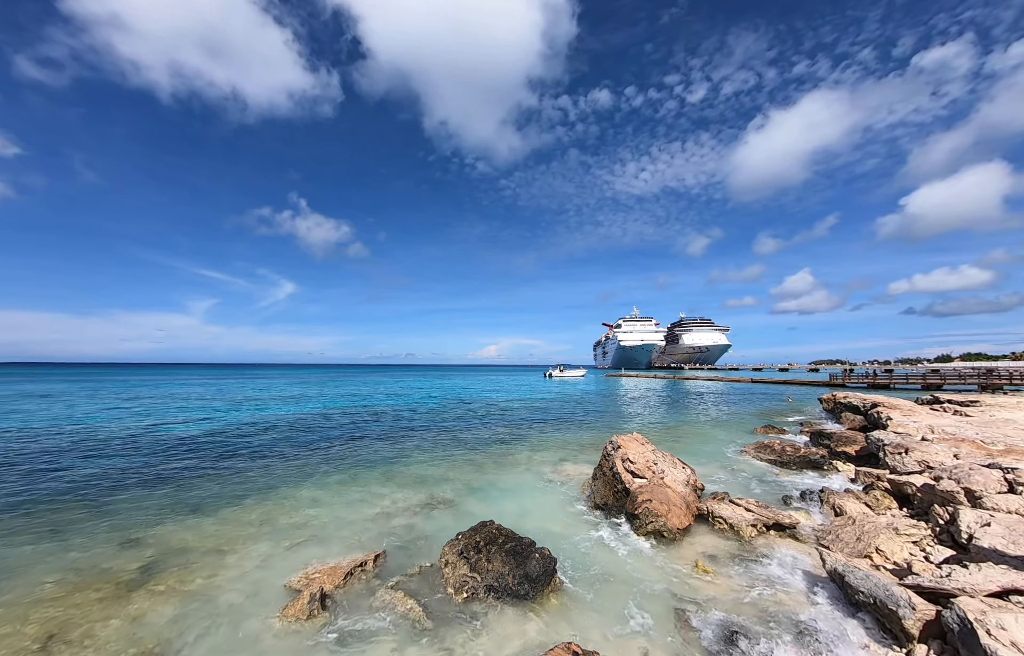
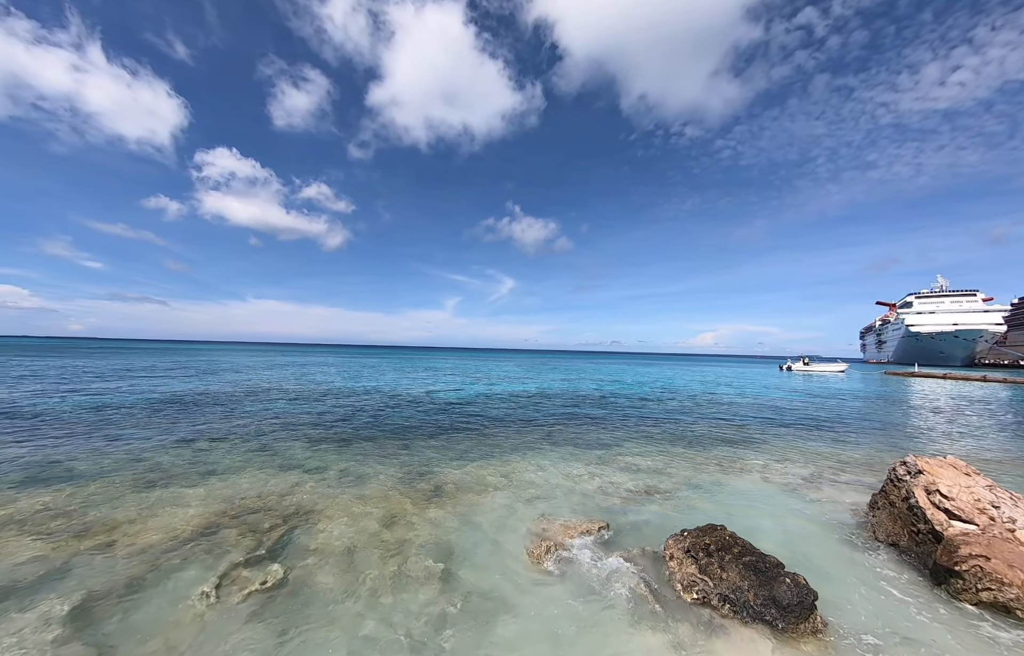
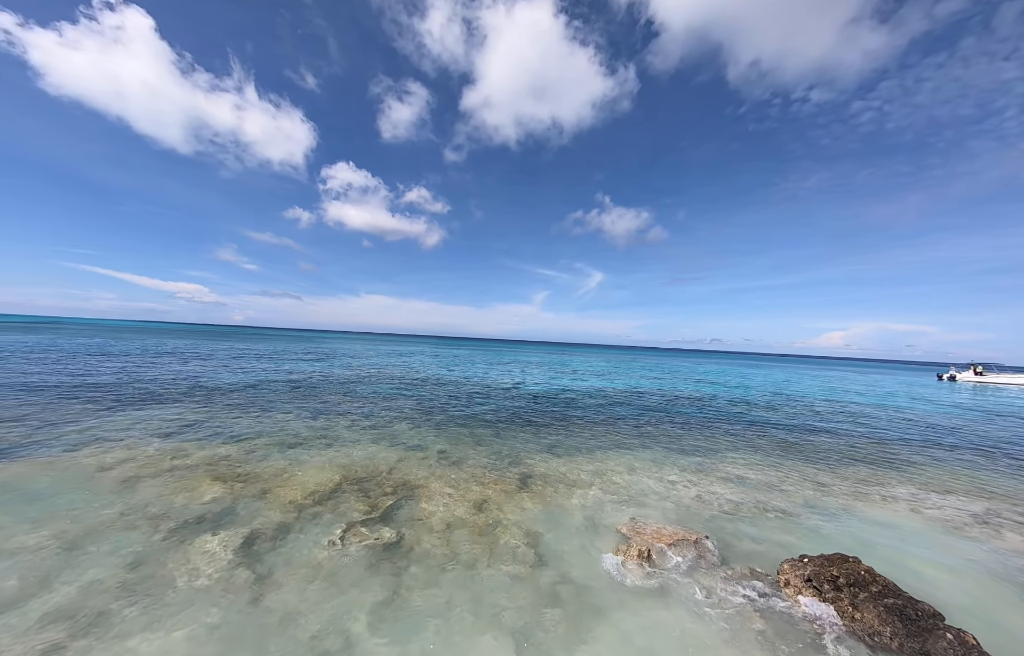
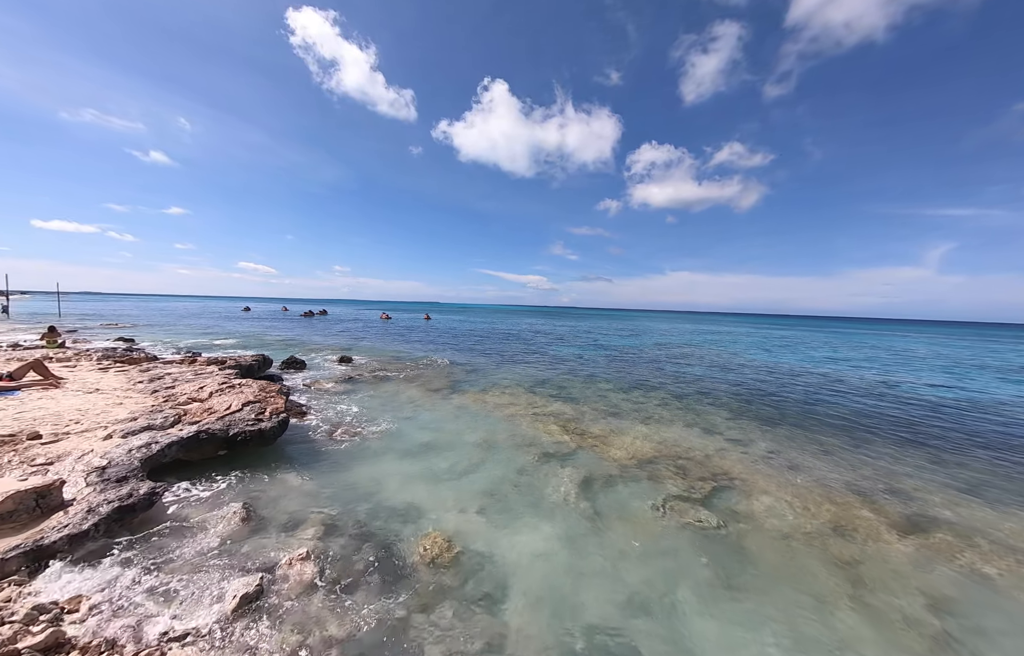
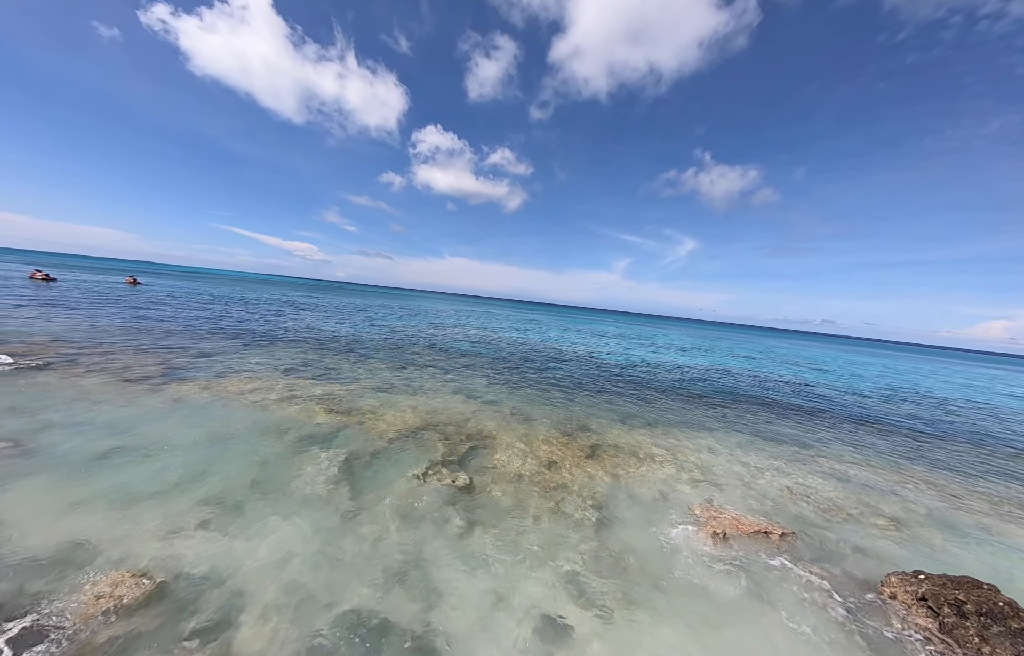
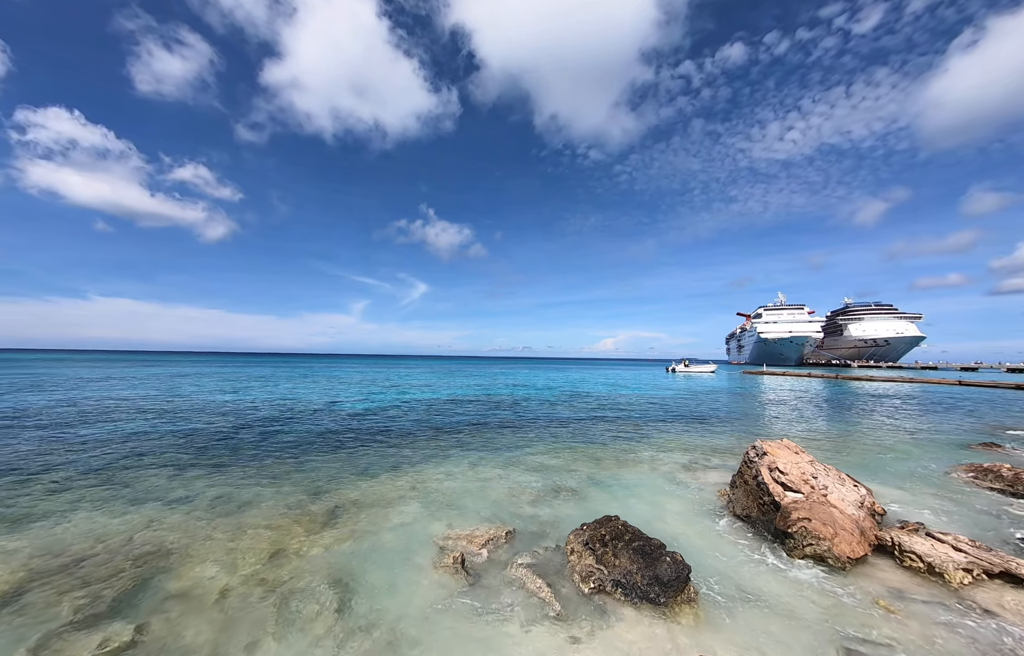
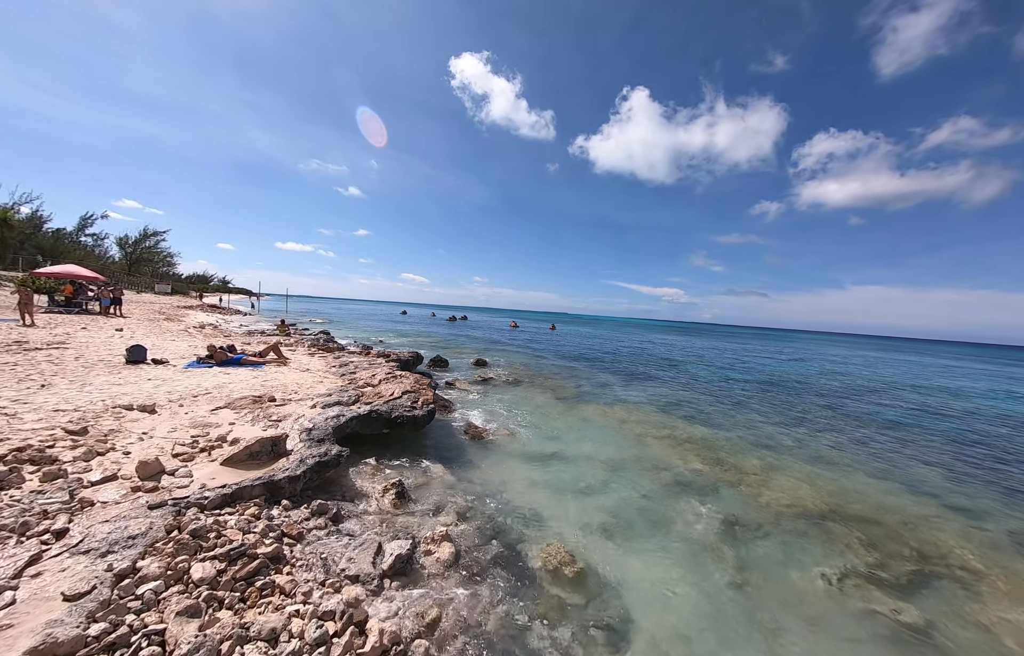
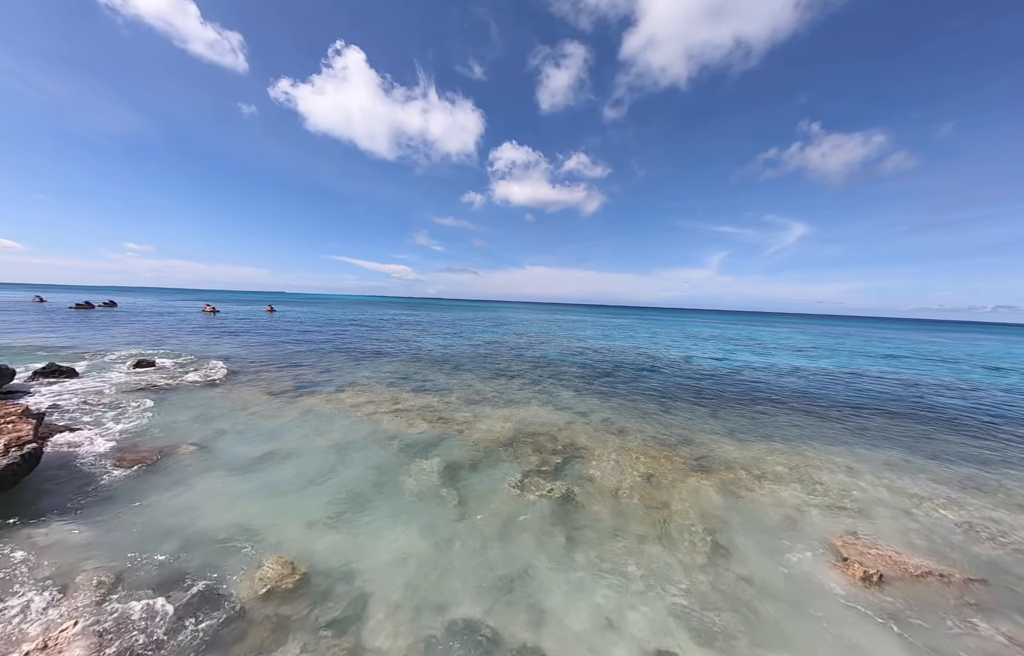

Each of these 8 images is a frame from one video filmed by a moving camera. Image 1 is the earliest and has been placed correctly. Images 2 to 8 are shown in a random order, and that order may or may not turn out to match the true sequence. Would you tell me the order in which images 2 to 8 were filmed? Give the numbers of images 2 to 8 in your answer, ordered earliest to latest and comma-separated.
6, 2, 3, 5, 8, 4, 7
